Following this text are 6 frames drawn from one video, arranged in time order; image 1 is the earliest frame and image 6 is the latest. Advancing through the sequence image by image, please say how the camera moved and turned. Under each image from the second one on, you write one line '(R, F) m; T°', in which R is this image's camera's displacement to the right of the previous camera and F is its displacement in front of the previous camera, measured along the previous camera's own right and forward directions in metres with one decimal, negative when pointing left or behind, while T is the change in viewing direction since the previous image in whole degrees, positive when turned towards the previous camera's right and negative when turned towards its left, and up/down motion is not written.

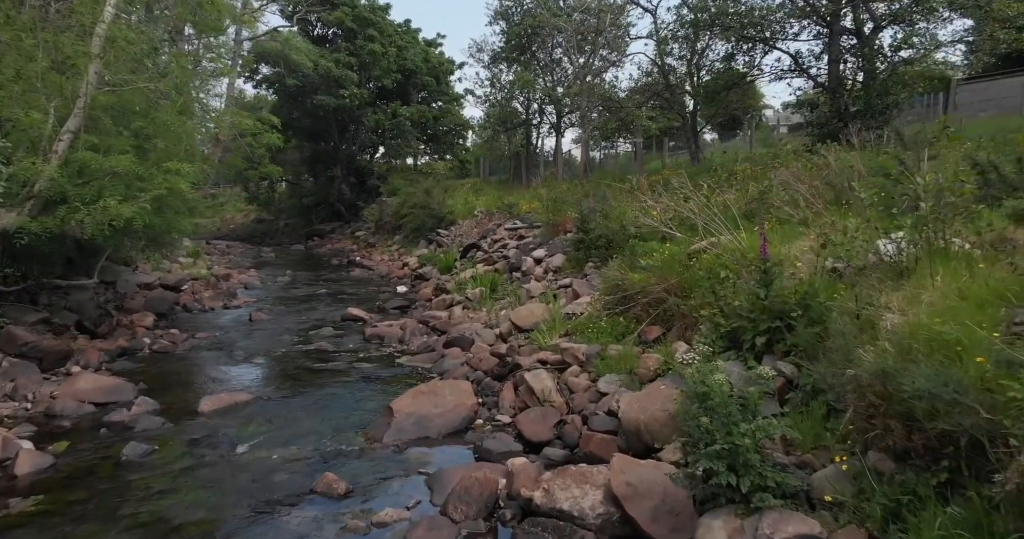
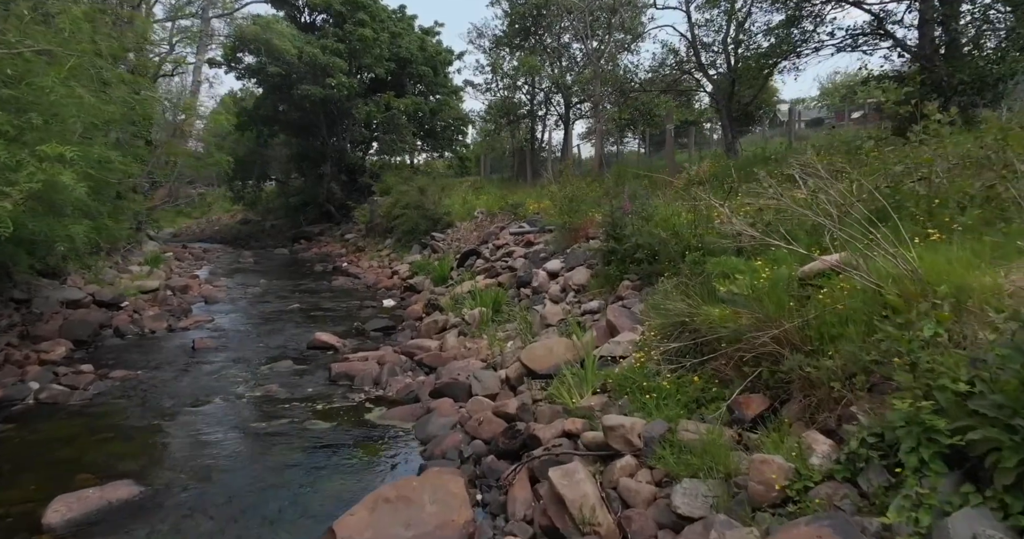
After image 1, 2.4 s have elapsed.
(-0.1, +2.5) m; 0°
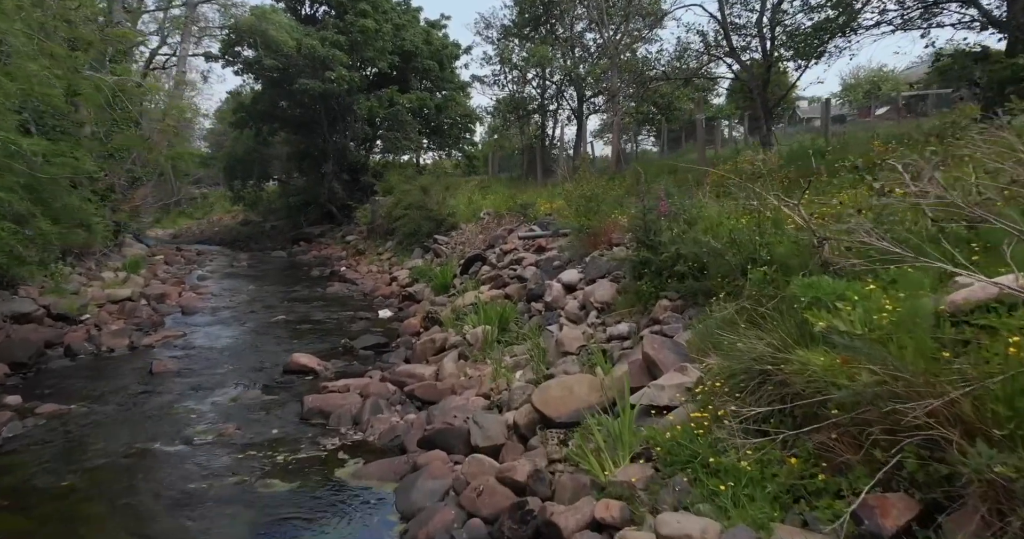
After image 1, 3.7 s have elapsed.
(0.0, +1.5) m; -1°
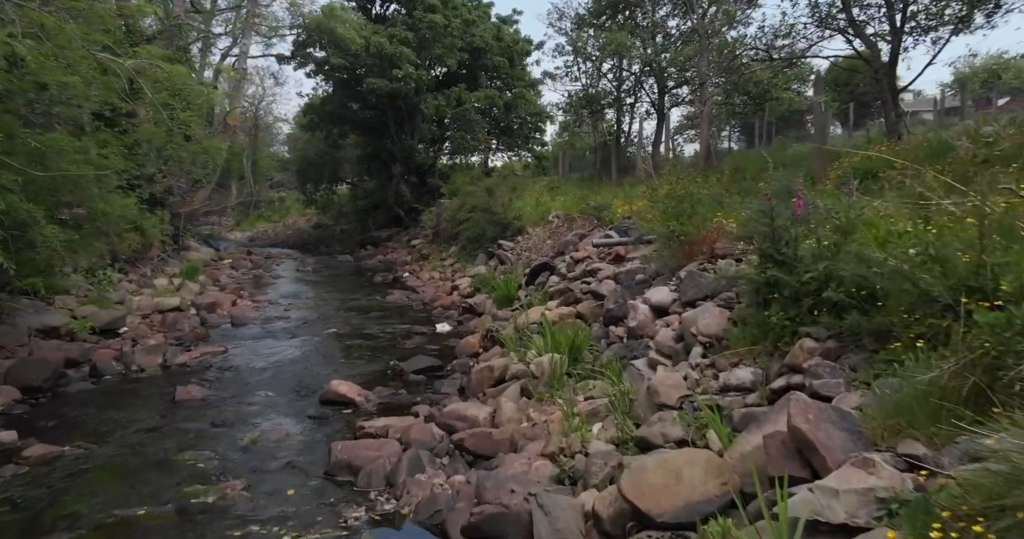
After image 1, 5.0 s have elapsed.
(-0.1, +1.5) m; -6°
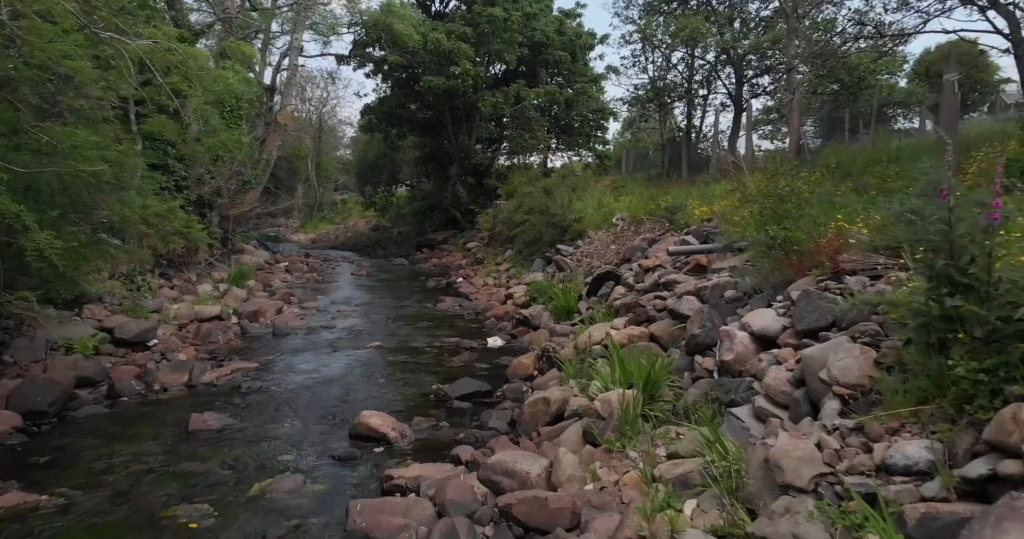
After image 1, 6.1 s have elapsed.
(0.0, +1.2) m; -5°
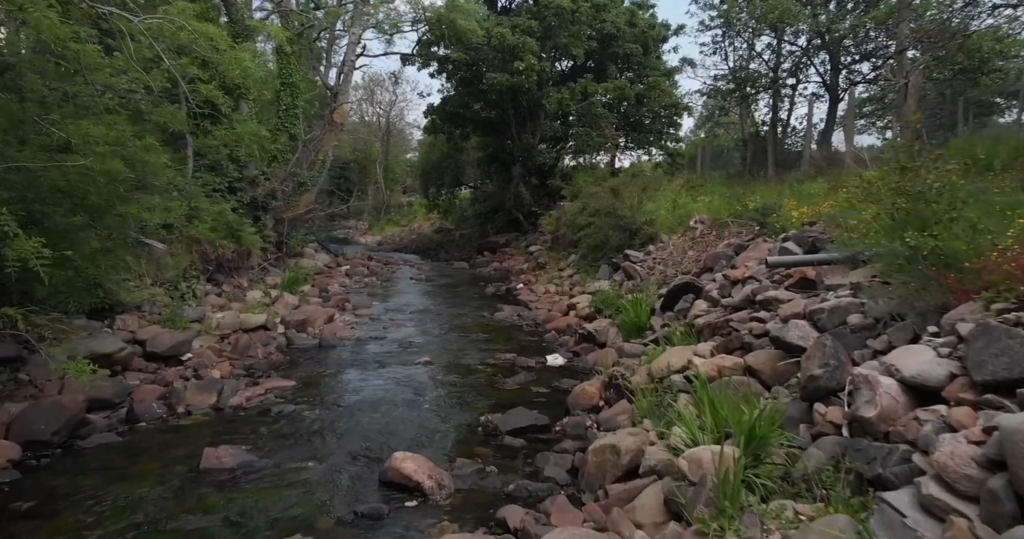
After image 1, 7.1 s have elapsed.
(0.0, +1.2) m; -6°
